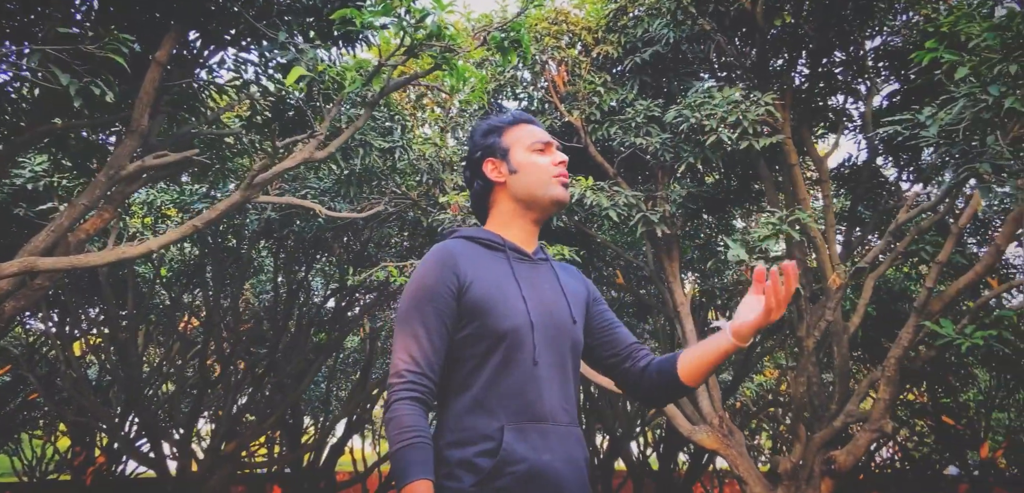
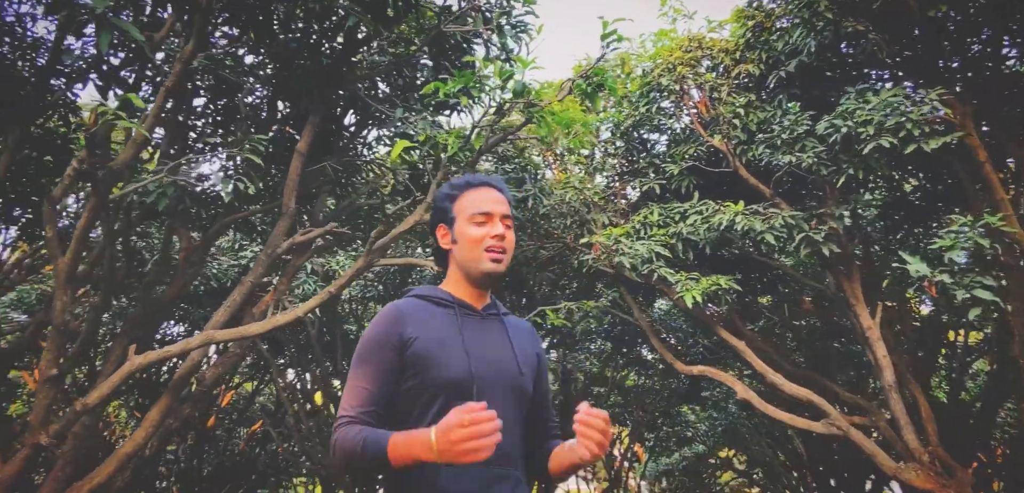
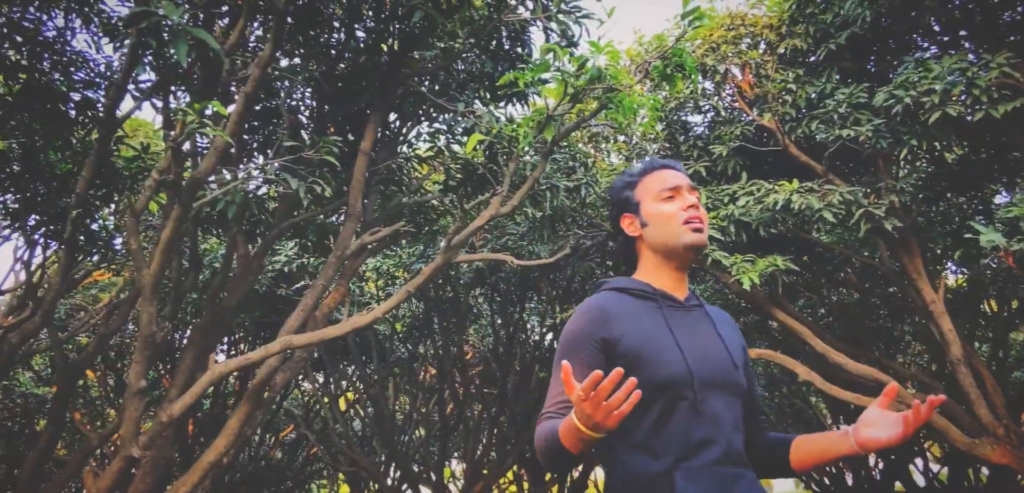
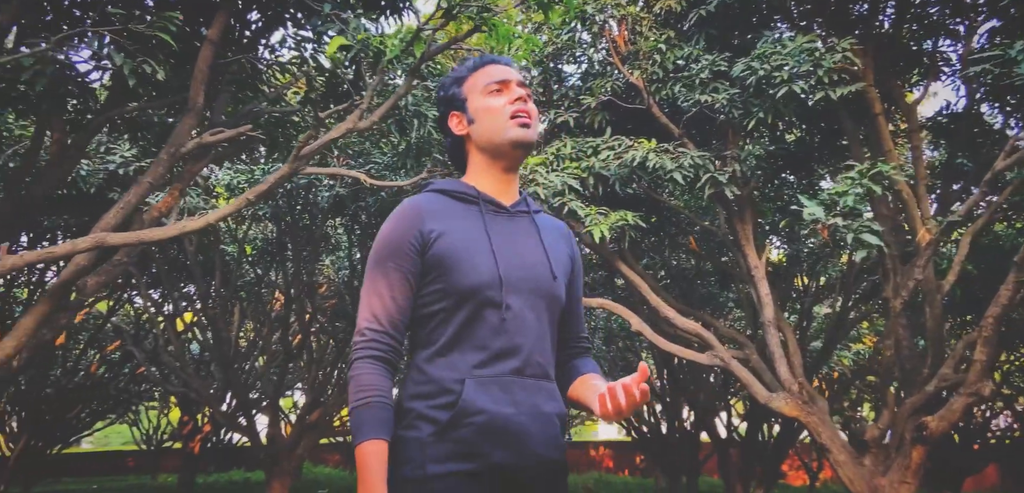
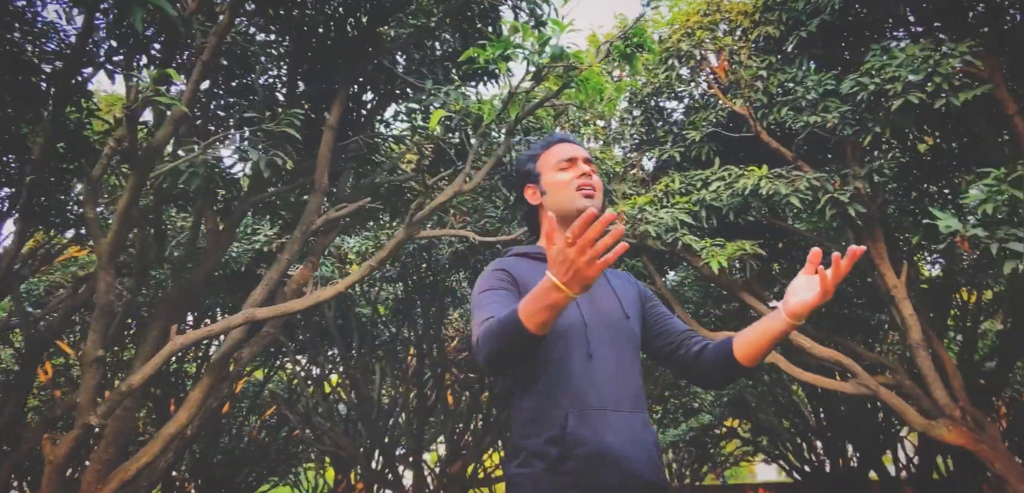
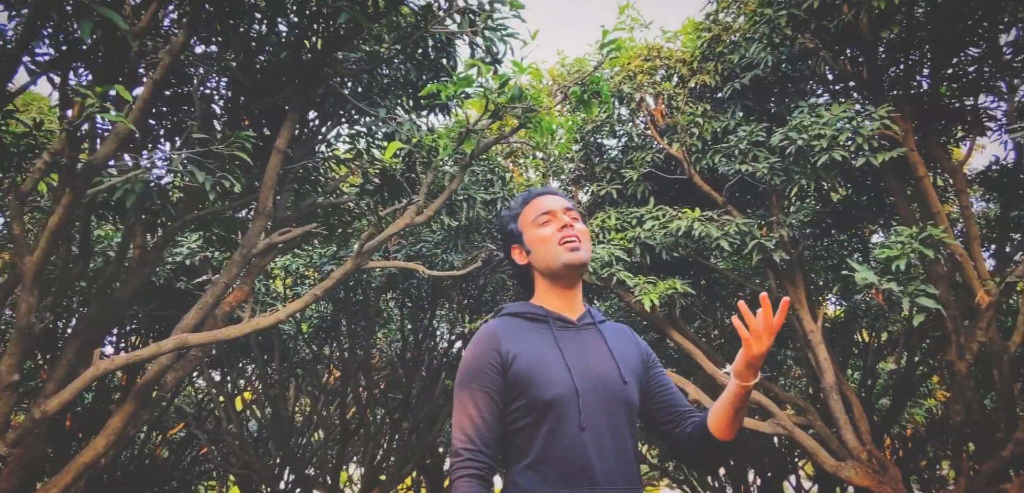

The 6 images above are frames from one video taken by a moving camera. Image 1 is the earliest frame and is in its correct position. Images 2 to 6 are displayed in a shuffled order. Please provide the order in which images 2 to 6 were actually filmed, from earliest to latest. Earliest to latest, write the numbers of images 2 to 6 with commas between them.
4, 6, 2, 5, 3
